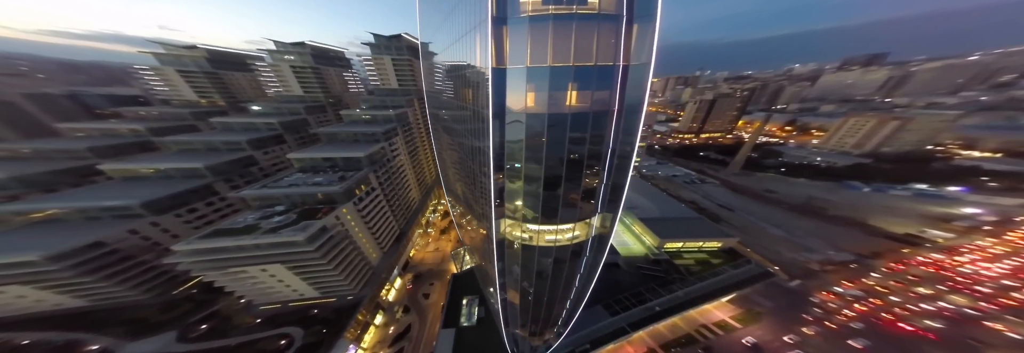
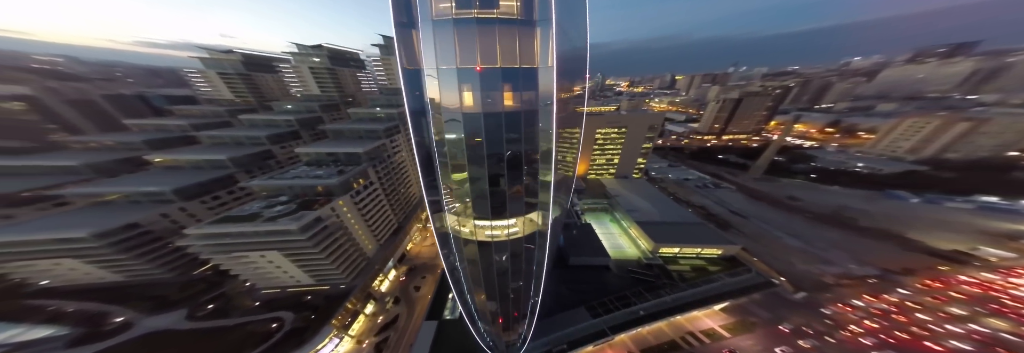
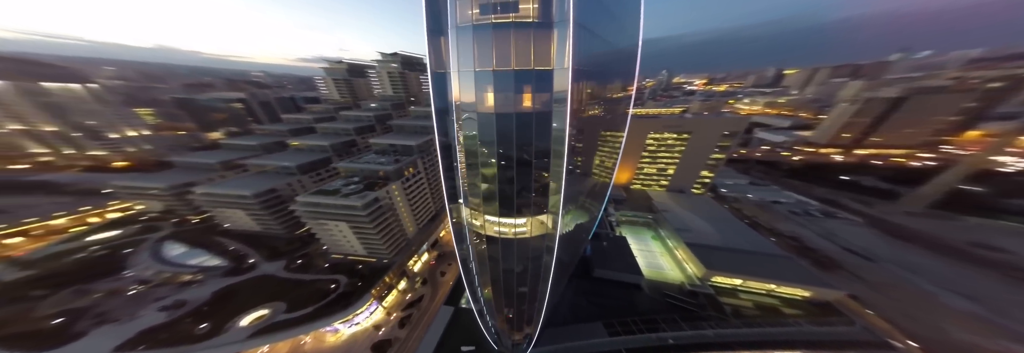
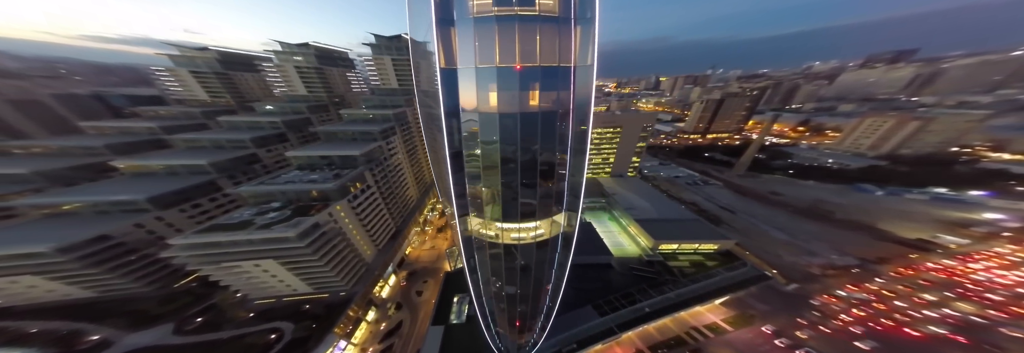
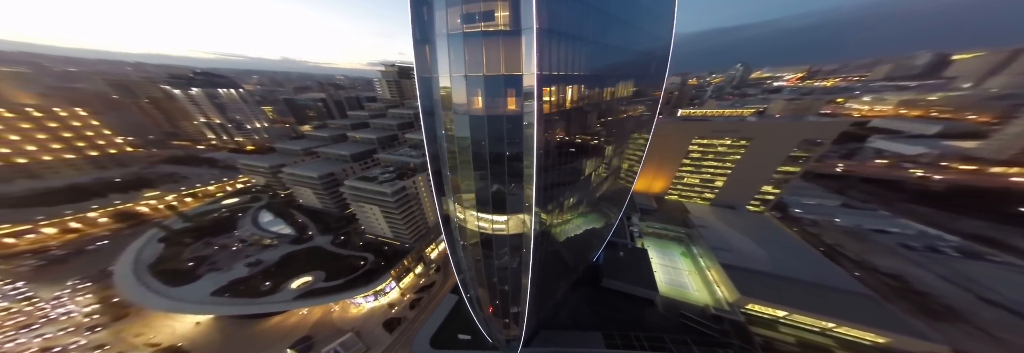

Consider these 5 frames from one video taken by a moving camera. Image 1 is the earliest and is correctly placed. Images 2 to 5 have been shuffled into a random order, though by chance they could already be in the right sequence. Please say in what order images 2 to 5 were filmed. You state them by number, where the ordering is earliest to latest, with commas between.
4, 2, 3, 5
